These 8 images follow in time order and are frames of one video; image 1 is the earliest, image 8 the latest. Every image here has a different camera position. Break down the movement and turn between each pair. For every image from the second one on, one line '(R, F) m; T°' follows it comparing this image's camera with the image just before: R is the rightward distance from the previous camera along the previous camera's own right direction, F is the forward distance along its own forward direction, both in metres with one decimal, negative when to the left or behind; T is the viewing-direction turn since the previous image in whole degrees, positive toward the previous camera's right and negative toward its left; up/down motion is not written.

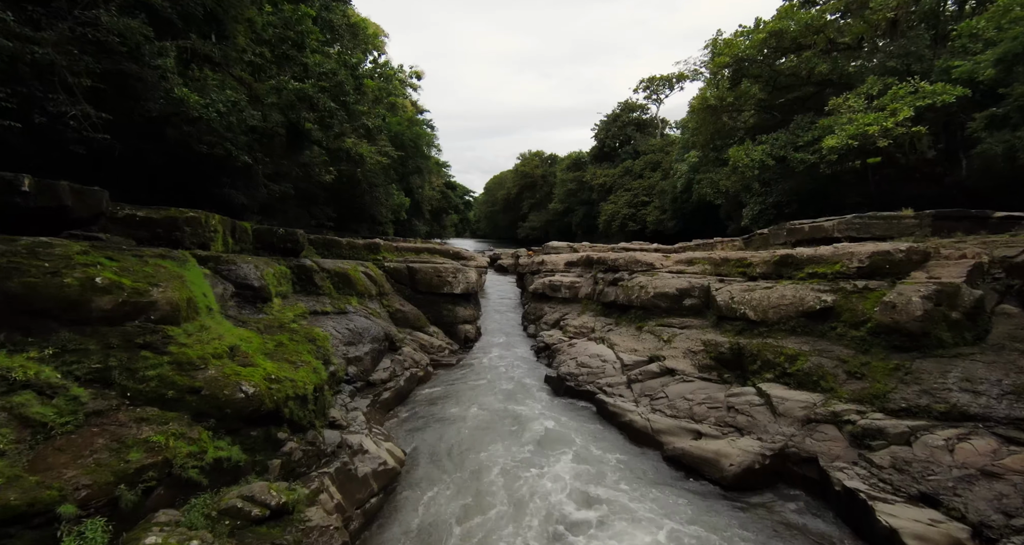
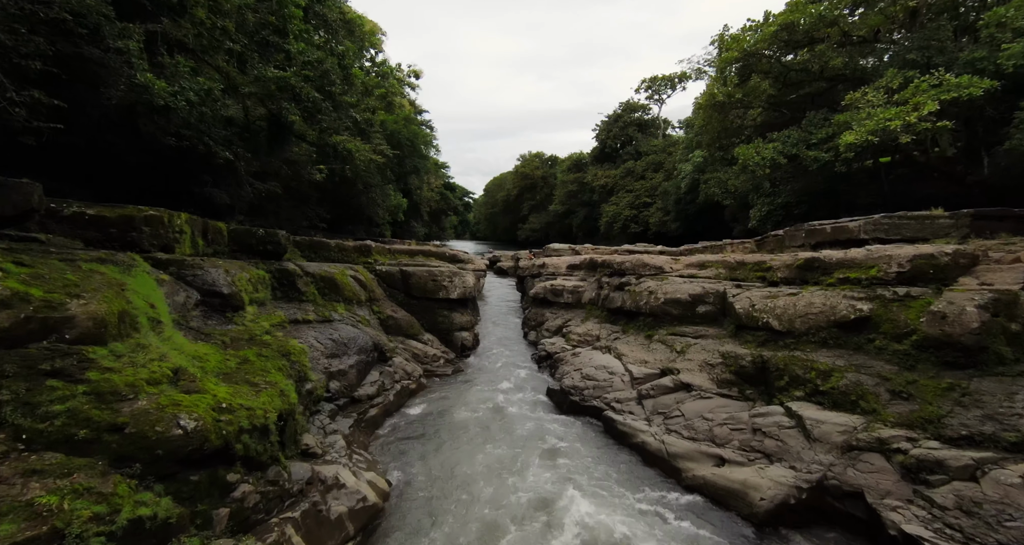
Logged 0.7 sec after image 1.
(0.0, +0.8) m; 0°
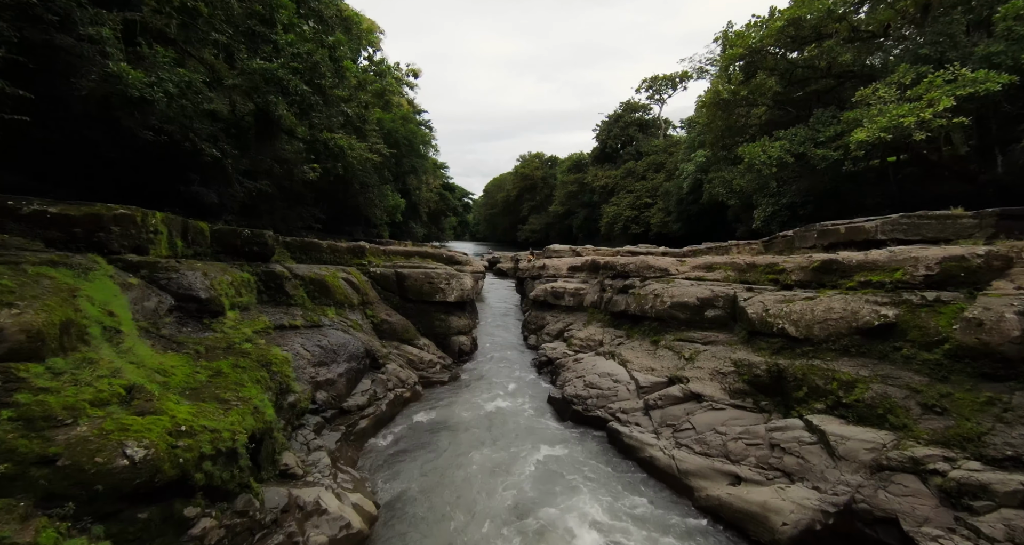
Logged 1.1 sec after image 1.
(0.0, +0.5) m; 0°
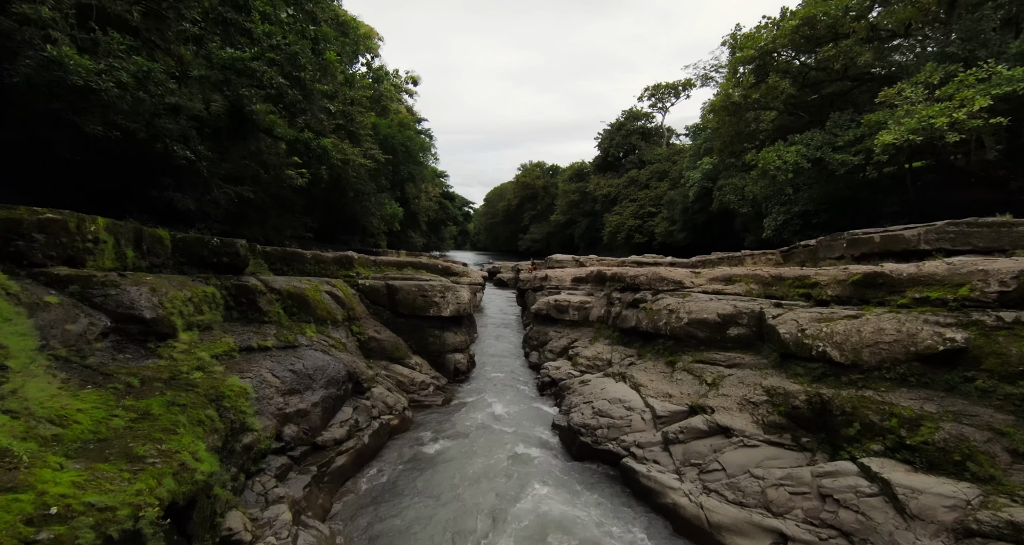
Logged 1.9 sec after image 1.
(0.0, +1.0) m; 0°
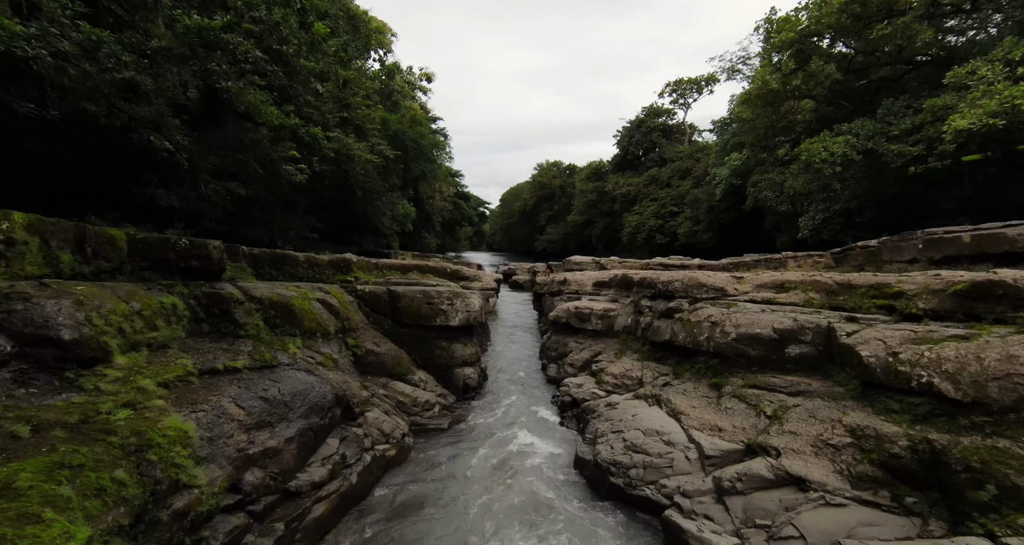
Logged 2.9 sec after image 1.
(0.0, +1.3) m; -2°
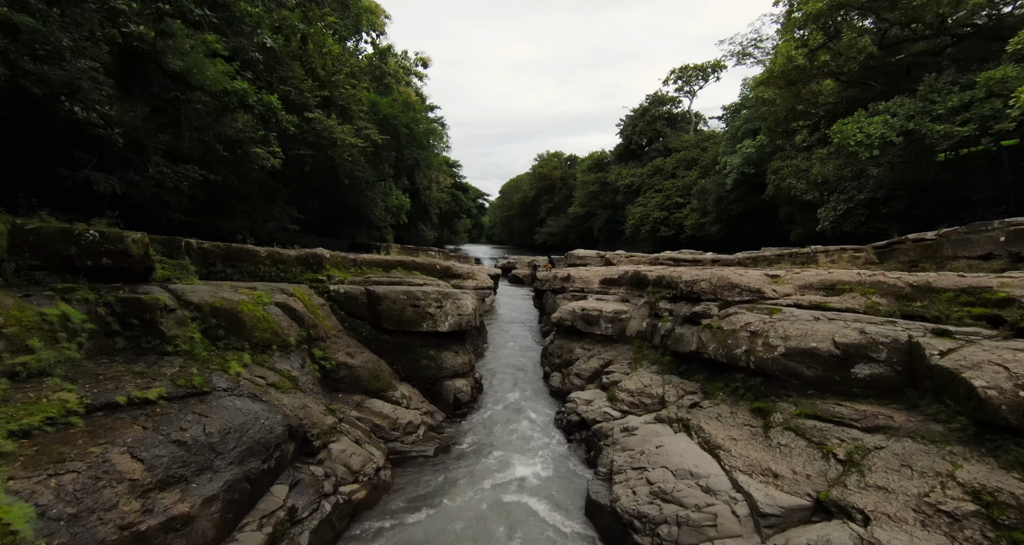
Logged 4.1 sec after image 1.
(0.0, +1.5) m; 0°
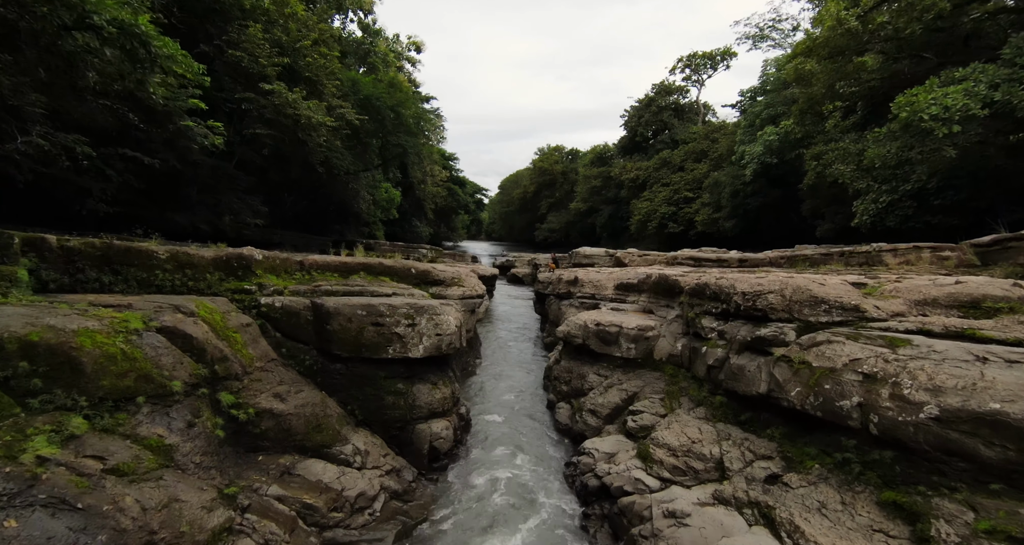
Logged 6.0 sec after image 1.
(+0.1, +2.4) m; 0°
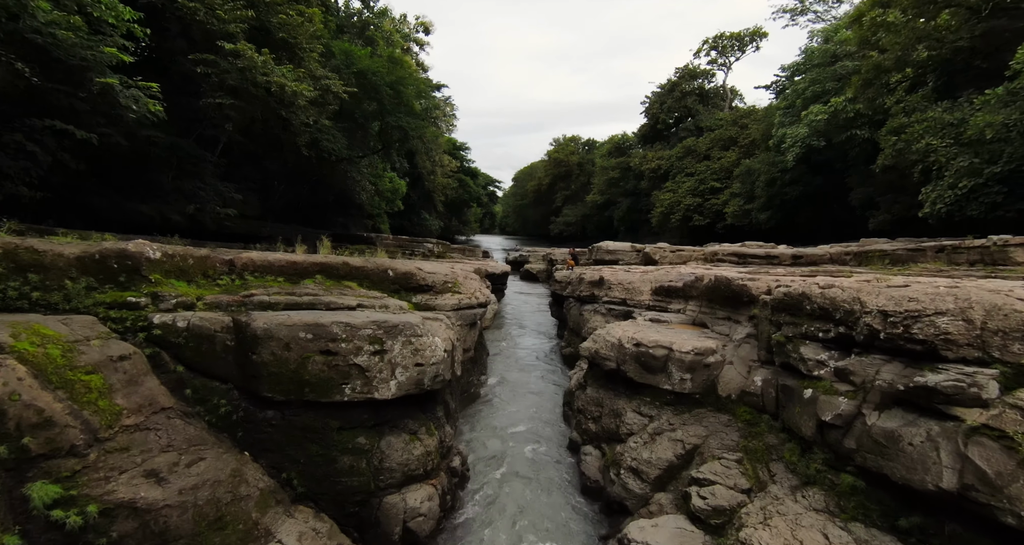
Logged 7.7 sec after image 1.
(0.0, +2.3) m; -2°
